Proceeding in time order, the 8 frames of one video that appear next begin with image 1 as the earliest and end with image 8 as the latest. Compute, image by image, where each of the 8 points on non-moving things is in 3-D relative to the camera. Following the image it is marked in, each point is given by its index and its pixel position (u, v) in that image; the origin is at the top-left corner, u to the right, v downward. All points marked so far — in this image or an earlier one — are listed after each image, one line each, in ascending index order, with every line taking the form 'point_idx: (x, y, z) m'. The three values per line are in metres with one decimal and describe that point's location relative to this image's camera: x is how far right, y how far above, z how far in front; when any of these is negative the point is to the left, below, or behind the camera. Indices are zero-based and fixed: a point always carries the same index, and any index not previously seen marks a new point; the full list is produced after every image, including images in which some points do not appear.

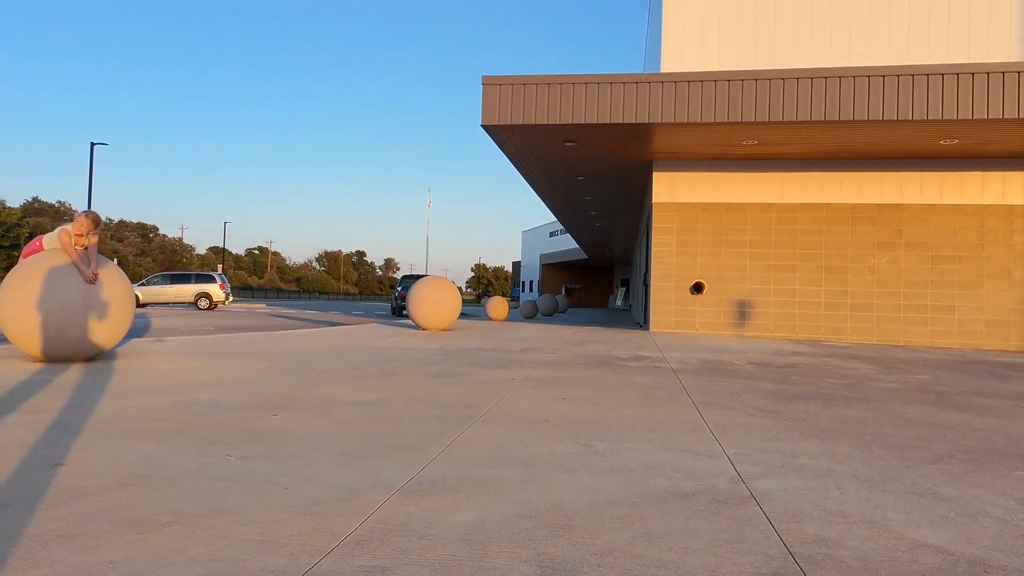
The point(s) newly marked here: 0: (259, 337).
0: (-3.5, -0.7, +9.3) m
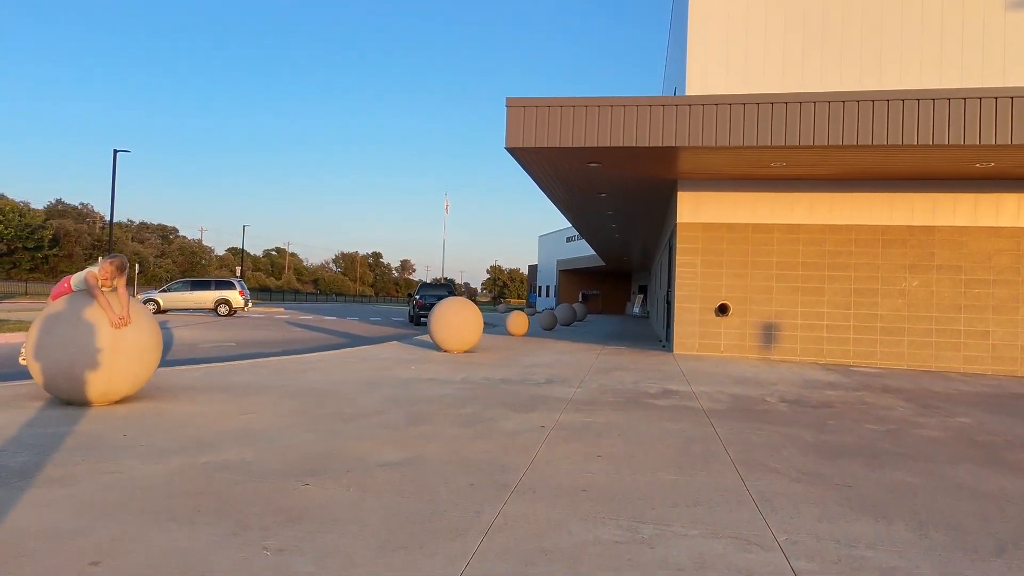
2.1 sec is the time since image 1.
0: (-3.2, -1.1, +9.3) m
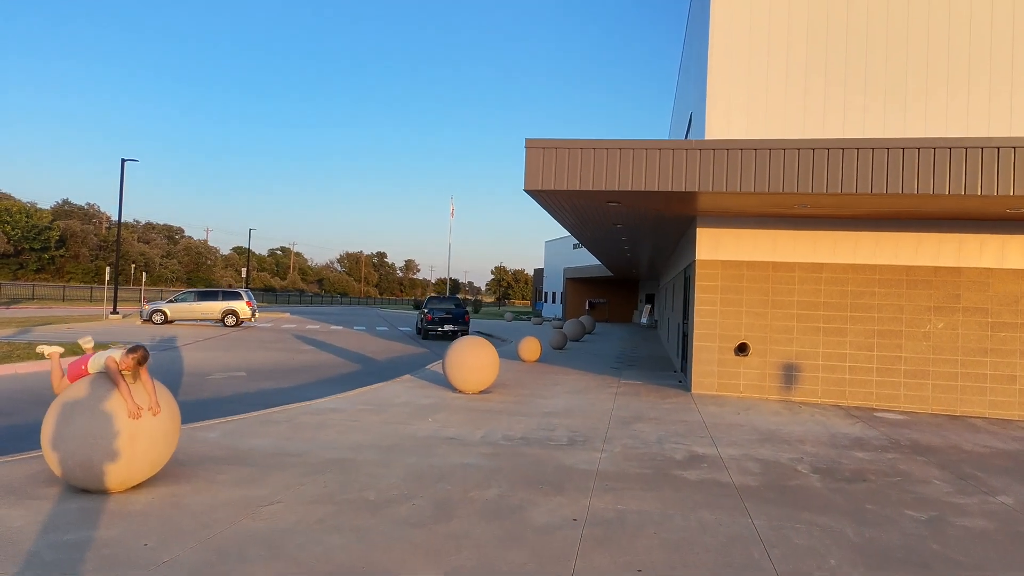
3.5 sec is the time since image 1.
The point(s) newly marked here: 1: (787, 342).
0: (-2.9, -1.8, +9.1) m
1: (+5.2, -1.0, +12.5) m
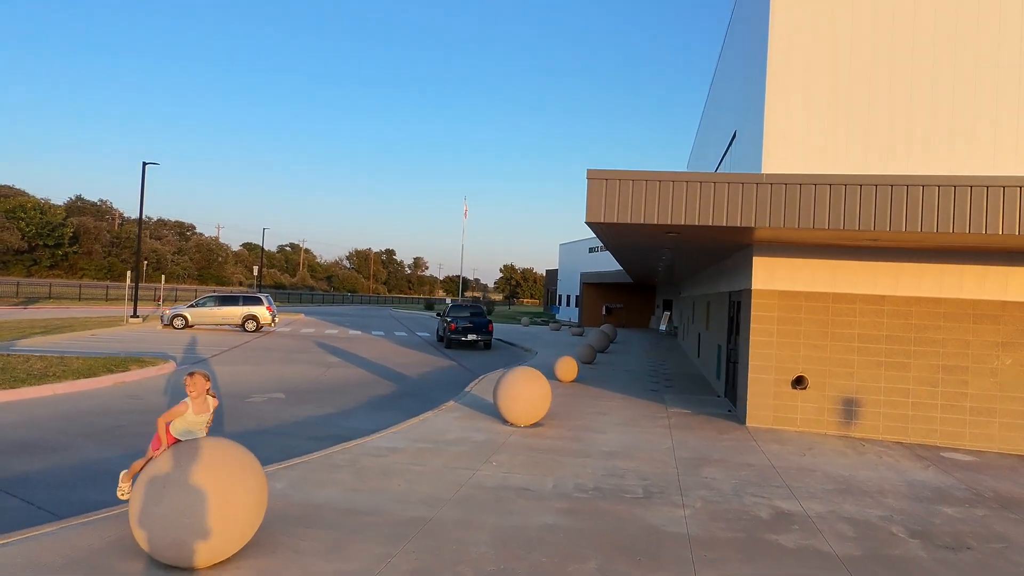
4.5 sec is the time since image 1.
0: (-2.0, -2.3, +8.8) m
1: (+6.2, -1.6, +12.2) m
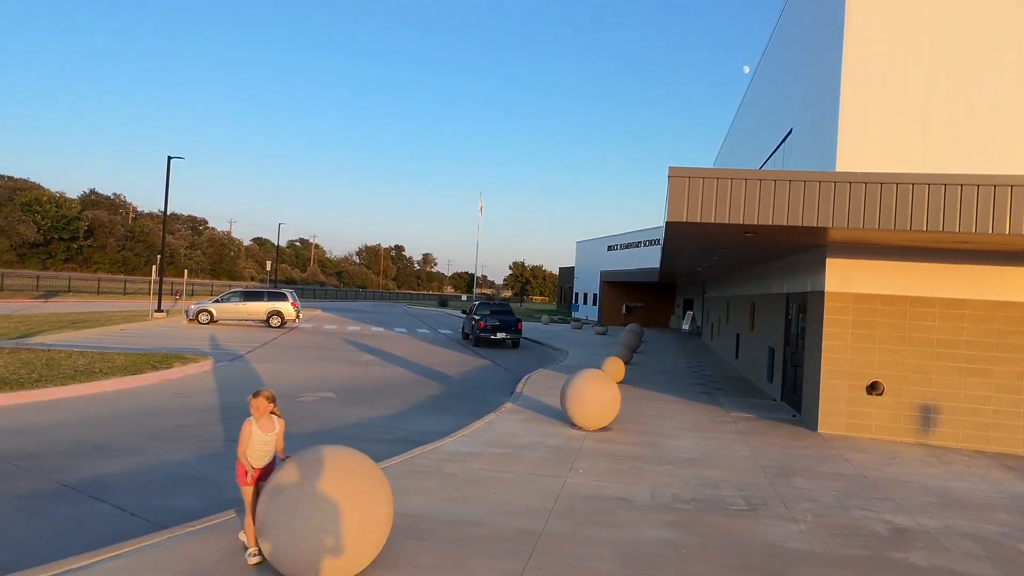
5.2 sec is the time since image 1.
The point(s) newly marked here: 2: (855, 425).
0: (-0.9, -2.3, +8.5) m
1: (+7.3, -1.7, +11.8) m
2: (+6.2, -2.5, +12.0) m
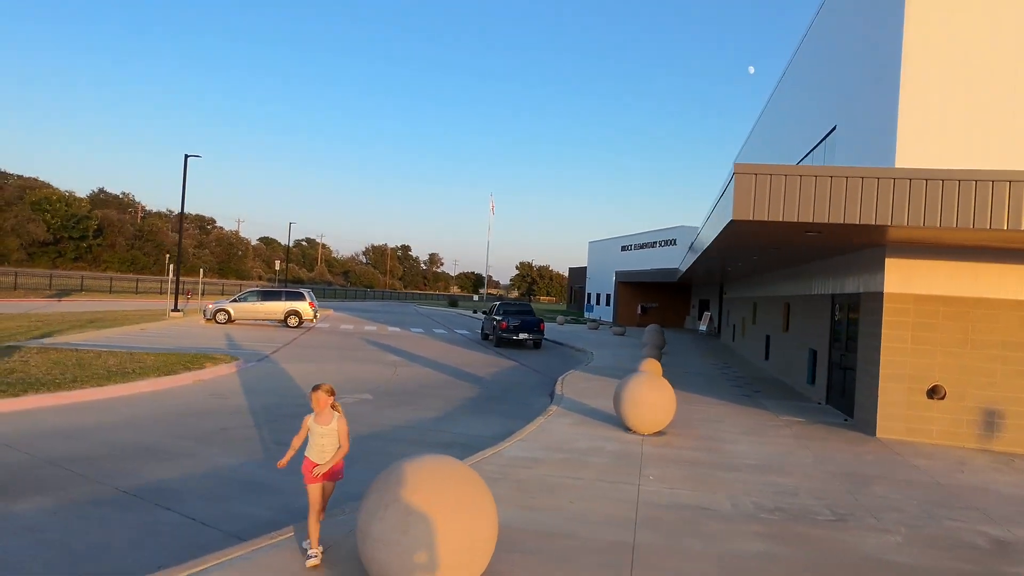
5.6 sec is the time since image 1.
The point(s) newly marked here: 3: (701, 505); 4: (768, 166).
0: (0.0, -2.3, +8.2) m
1: (+8.2, -1.7, +11.5) m
2: (+7.1, -2.5, +11.7) m
3: (+2.2, -2.5, +7.6) m
4: (+3.8, +1.8, +10.0) m
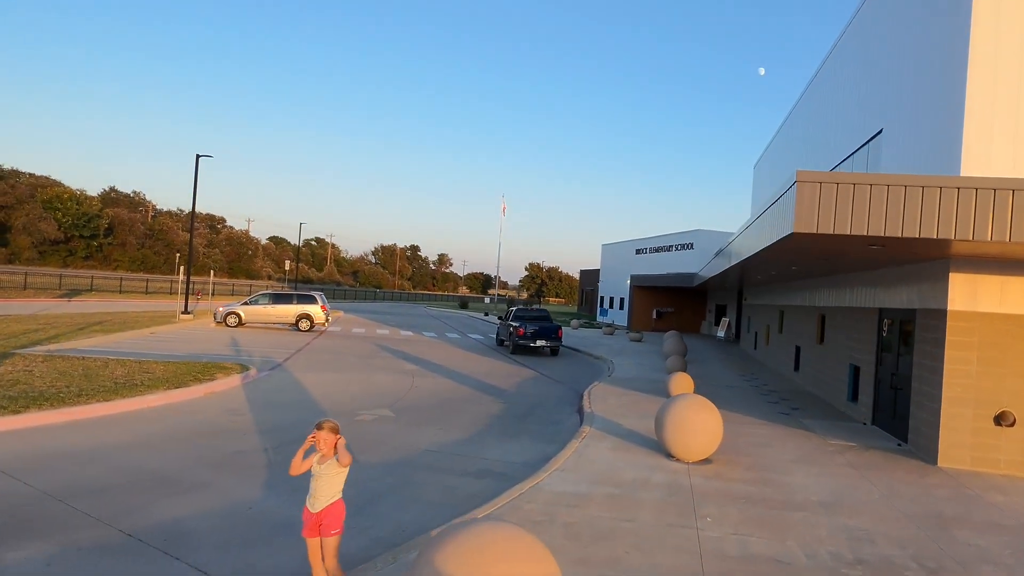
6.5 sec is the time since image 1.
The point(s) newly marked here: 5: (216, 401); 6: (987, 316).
0: (+0.5, -2.6, +7.4) m
1: (+8.8, -2.0, +10.6) m
2: (+7.7, -2.8, +10.8) m
3: (+2.7, -2.7, +6.8) m
4: (+4.4, +1.6, +9.1) m
5: (-6.3, -2.4, +14.1) m
6: (+7.7, -0.5, +10.8) m
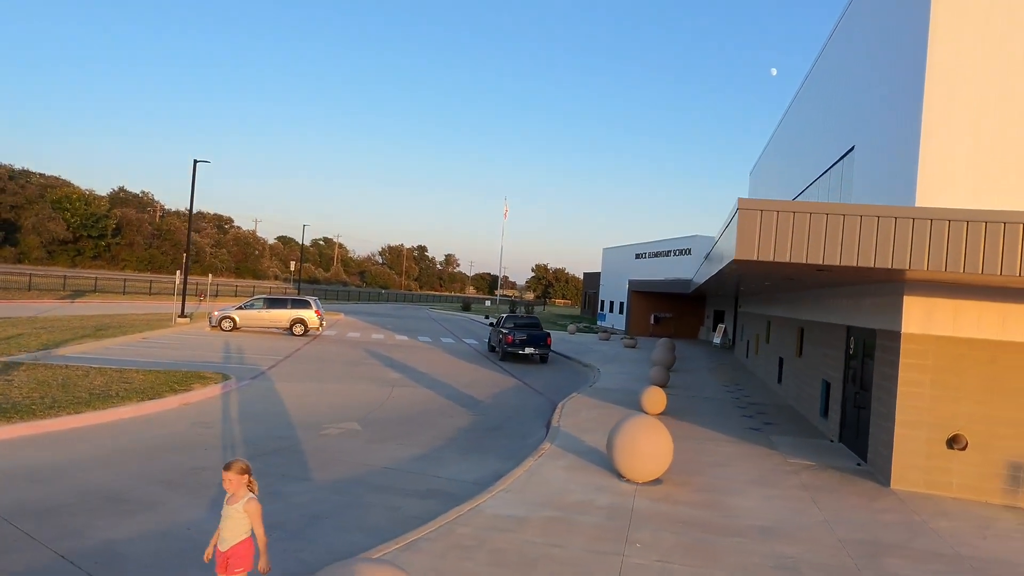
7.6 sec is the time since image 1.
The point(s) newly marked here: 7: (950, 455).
0: (-0.3, -2.9, +7.6) m
1: (+8.0, -2.4, +10.6) m
2: (+6.9, -3.2, +10.9) m
3: (+1.9, -3.1, +6.9) m
4: (+3.6, +1.2, +9.2) m
5: (-7.0, -2.7, +14.3) m
6: (+7.0, -0.8, +10.9) m
7: (+7.2, -2.7, +10.8) m
